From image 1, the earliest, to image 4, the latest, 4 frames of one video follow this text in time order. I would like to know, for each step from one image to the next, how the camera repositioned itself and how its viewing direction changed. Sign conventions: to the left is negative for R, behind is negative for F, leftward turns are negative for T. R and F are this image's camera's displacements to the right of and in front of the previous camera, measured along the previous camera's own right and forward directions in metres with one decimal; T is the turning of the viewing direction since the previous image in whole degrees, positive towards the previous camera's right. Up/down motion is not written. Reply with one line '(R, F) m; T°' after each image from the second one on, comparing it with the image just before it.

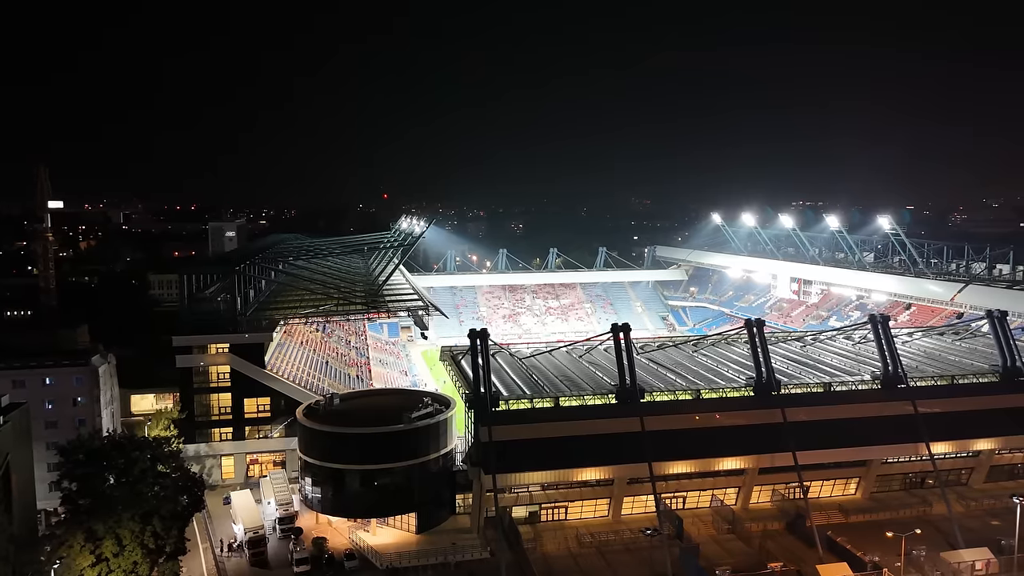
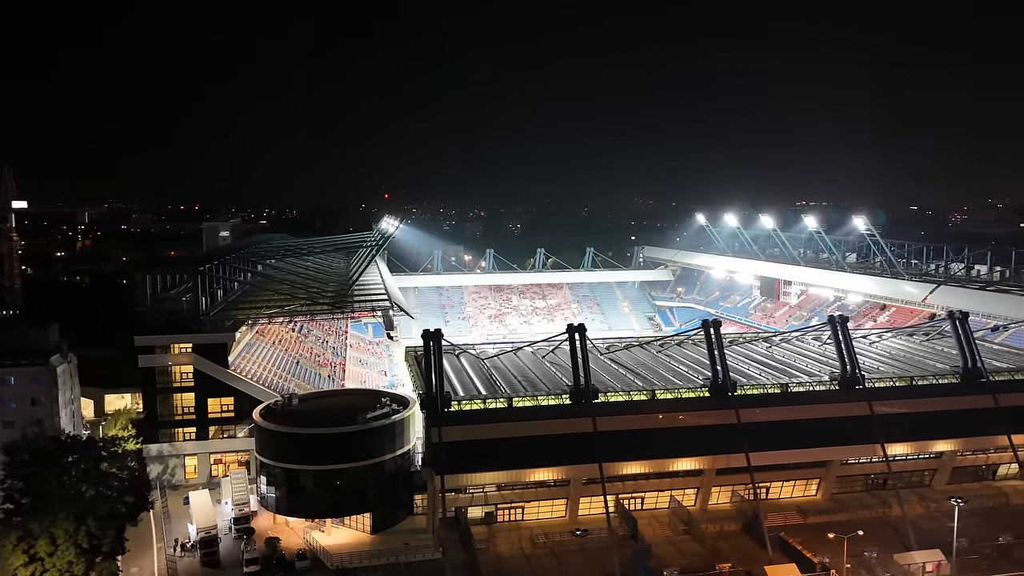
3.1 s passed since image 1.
(+1.4, 0.0) m; 0°
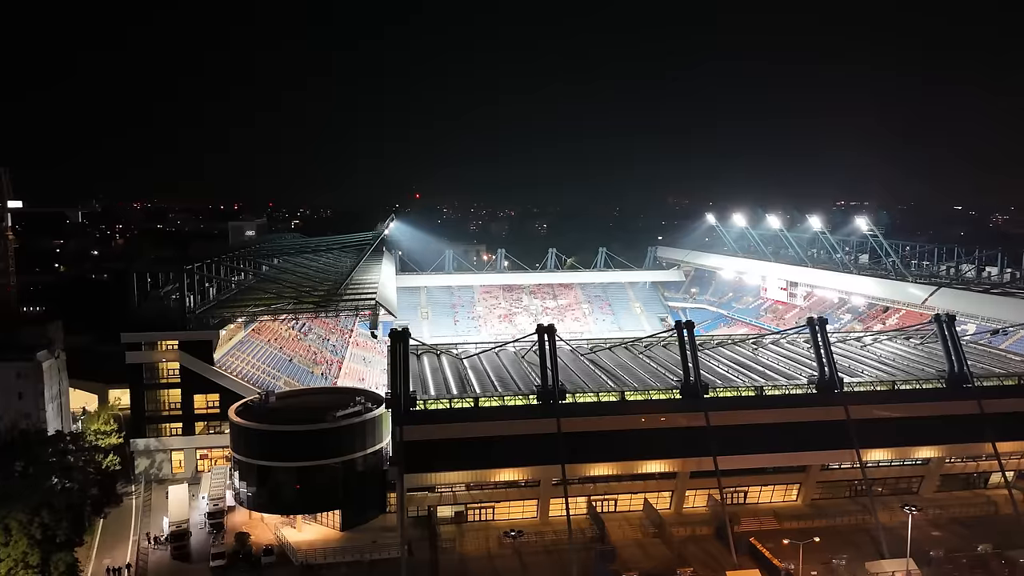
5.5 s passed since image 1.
(+1.8, +0.1) m; -2°
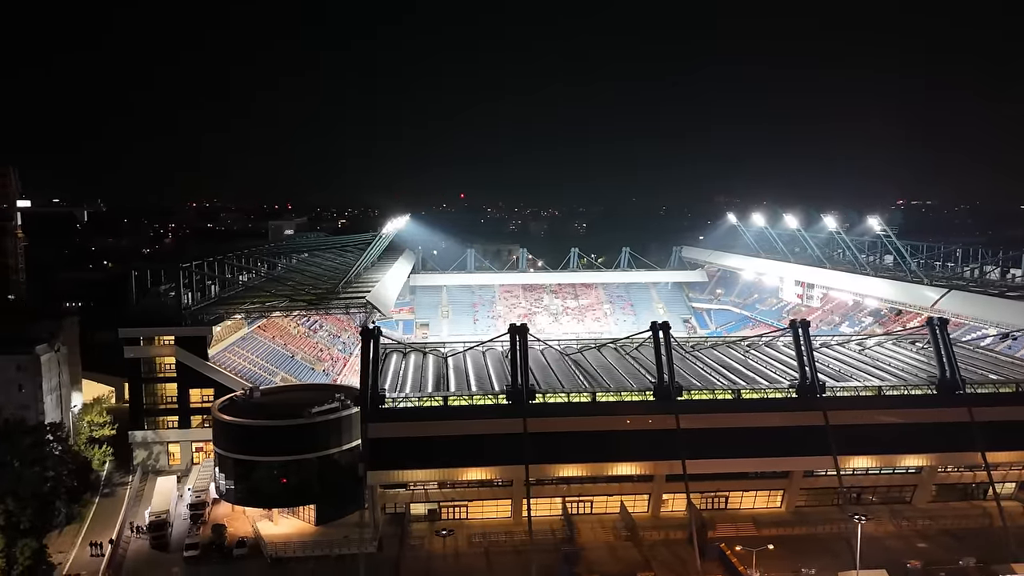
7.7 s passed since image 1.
(+2.2, +0.1) m; -3°
